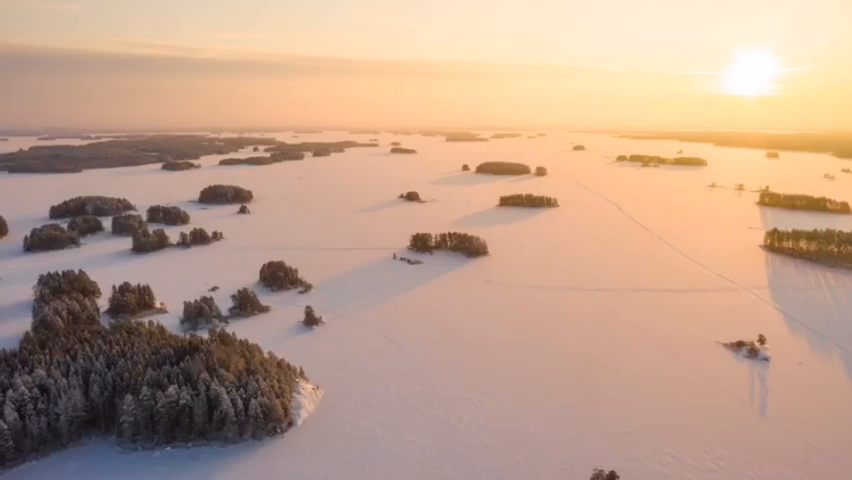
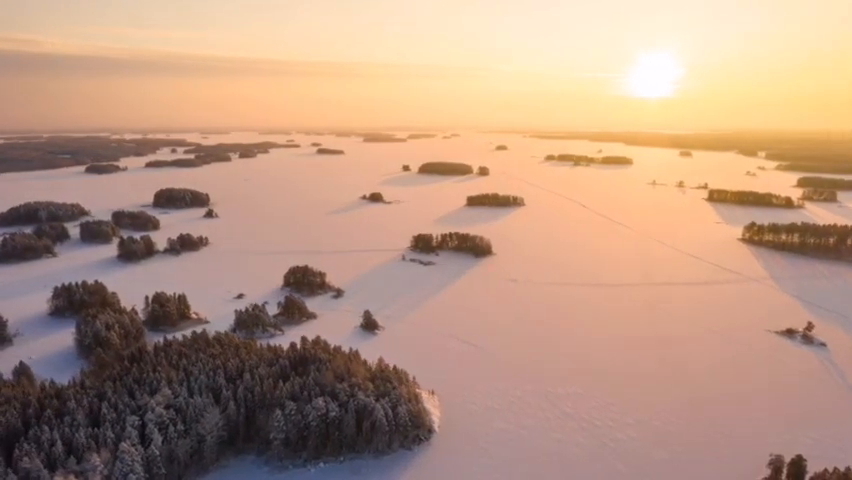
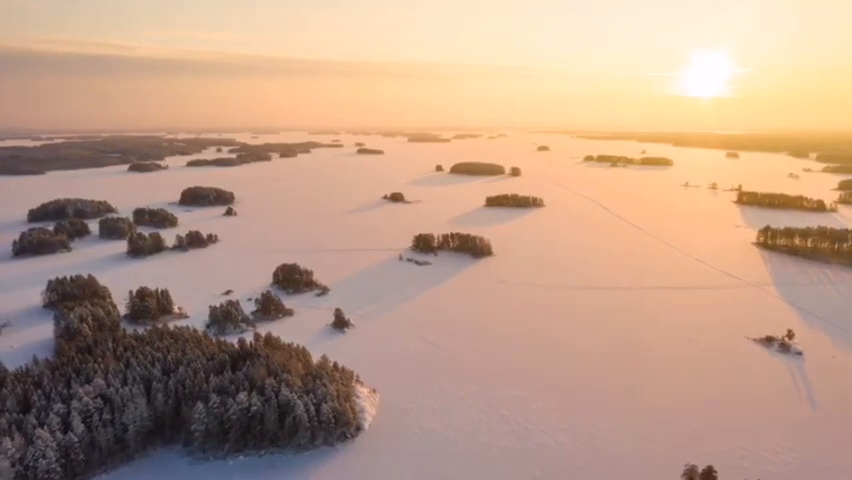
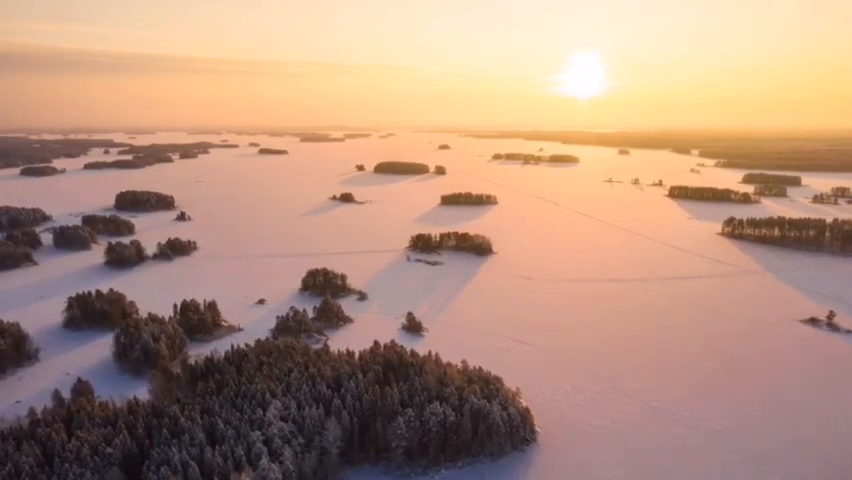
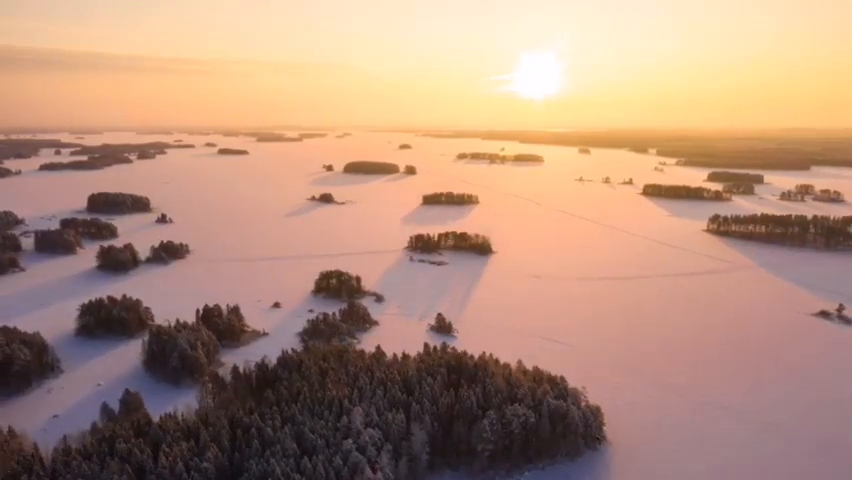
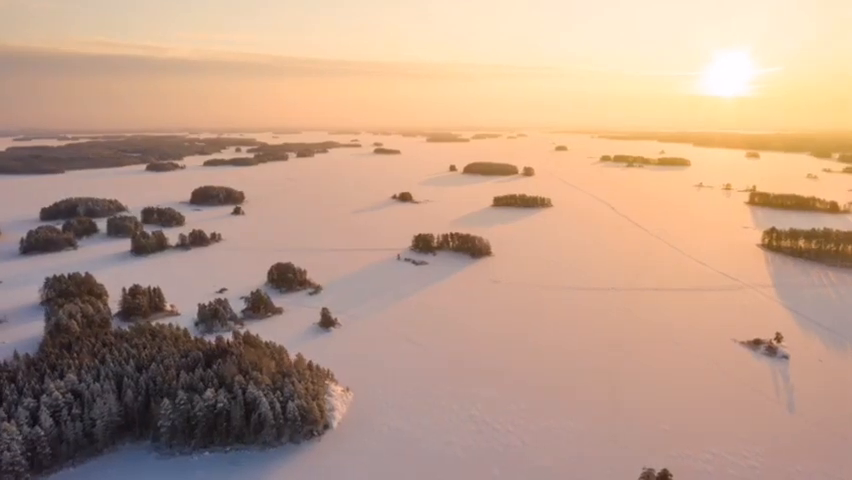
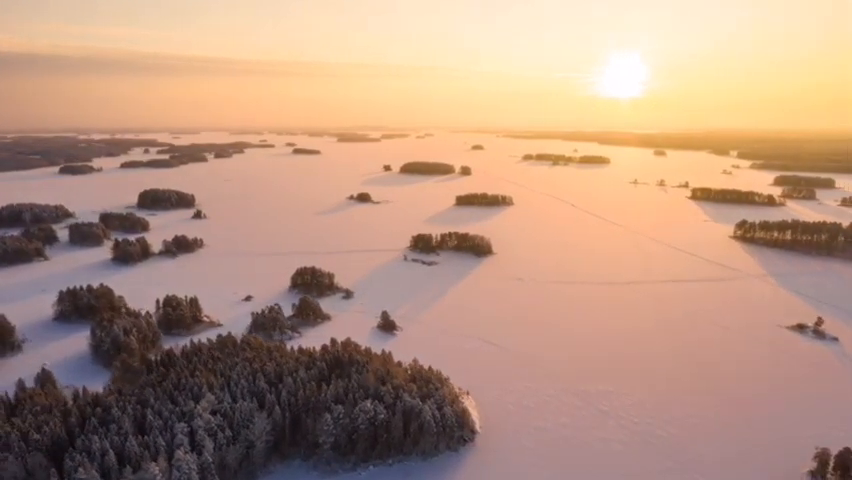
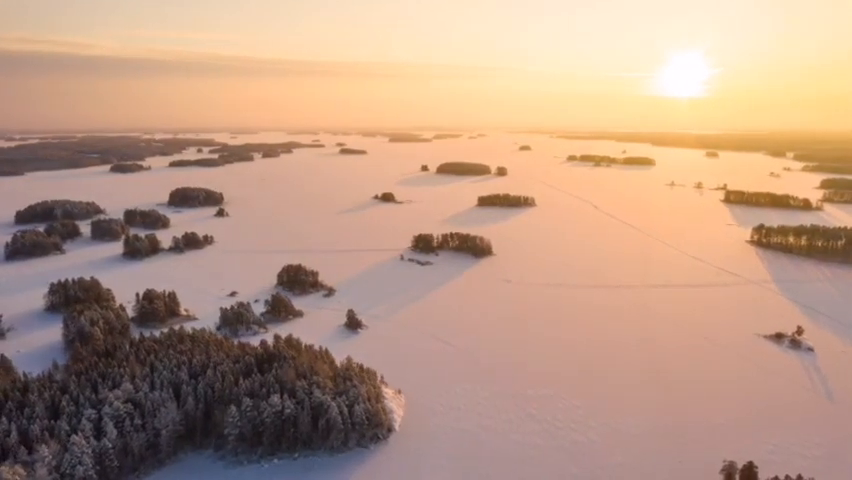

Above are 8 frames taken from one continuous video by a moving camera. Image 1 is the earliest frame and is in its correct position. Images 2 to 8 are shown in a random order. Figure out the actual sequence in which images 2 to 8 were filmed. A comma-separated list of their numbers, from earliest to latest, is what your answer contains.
6, 3, 8, 2, 7, 4, 5
